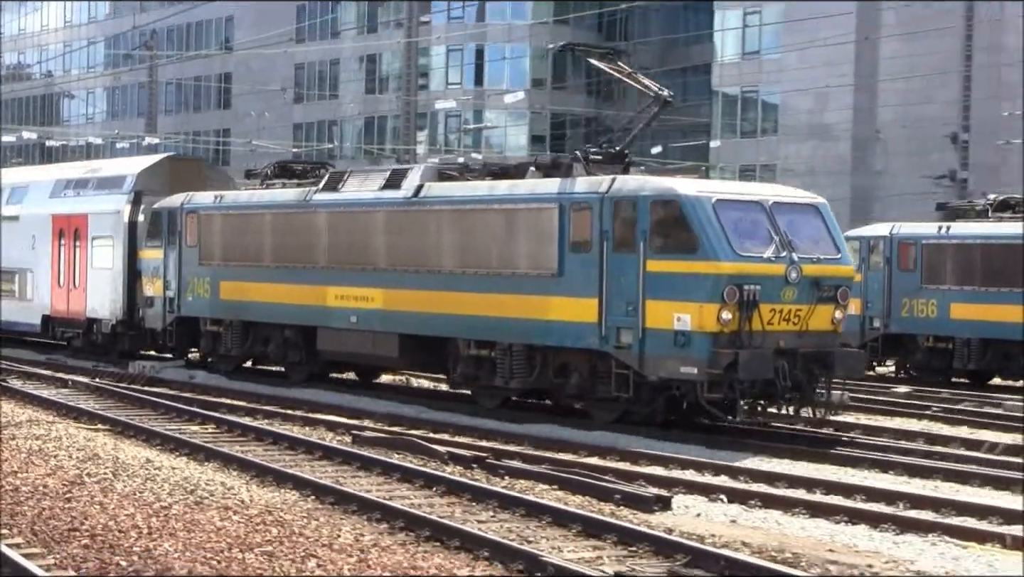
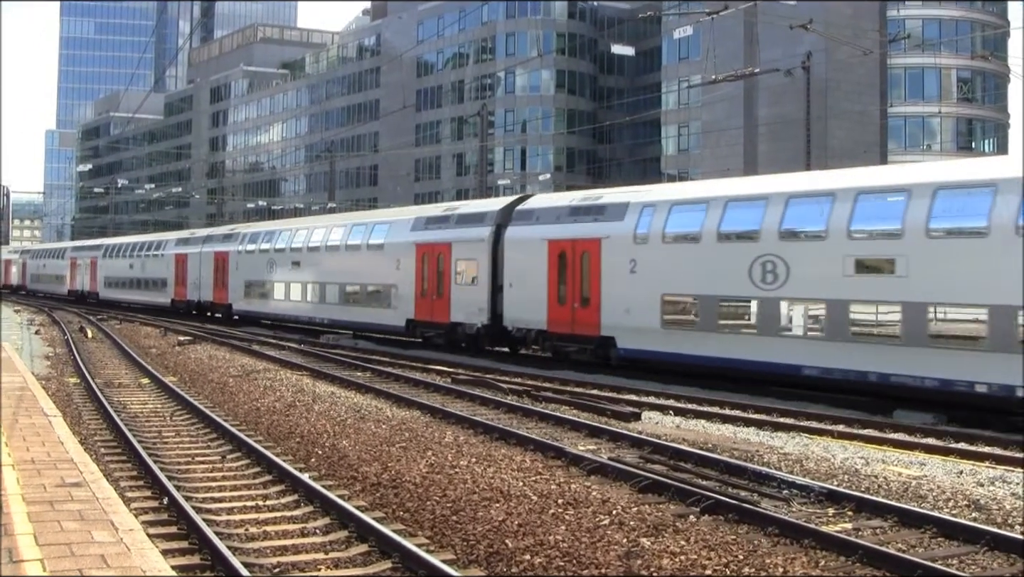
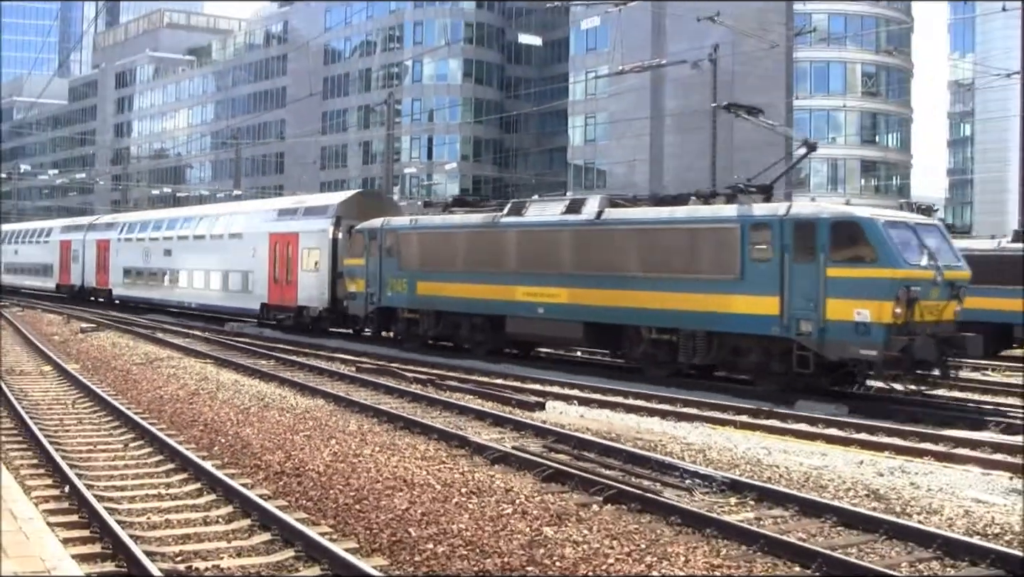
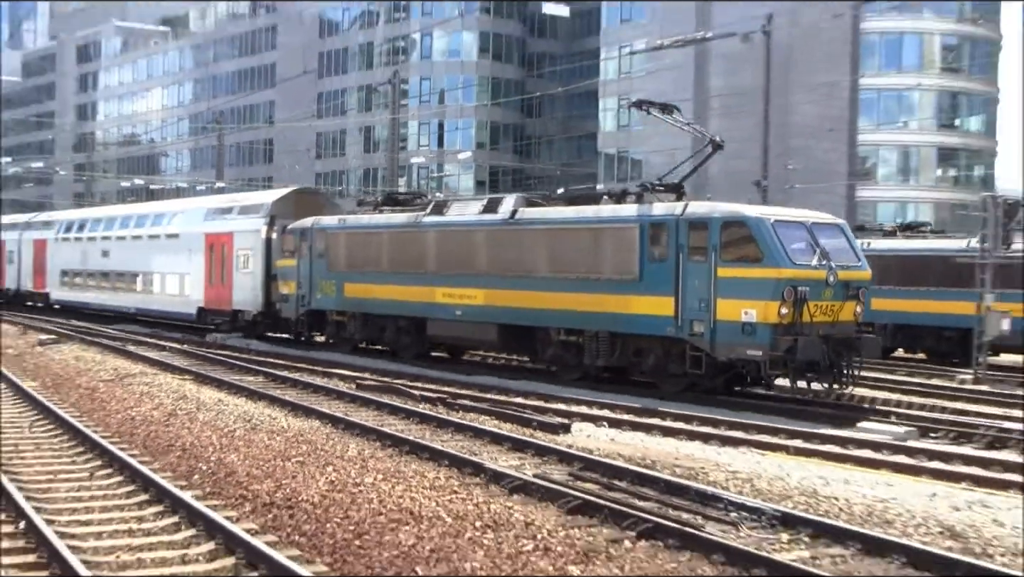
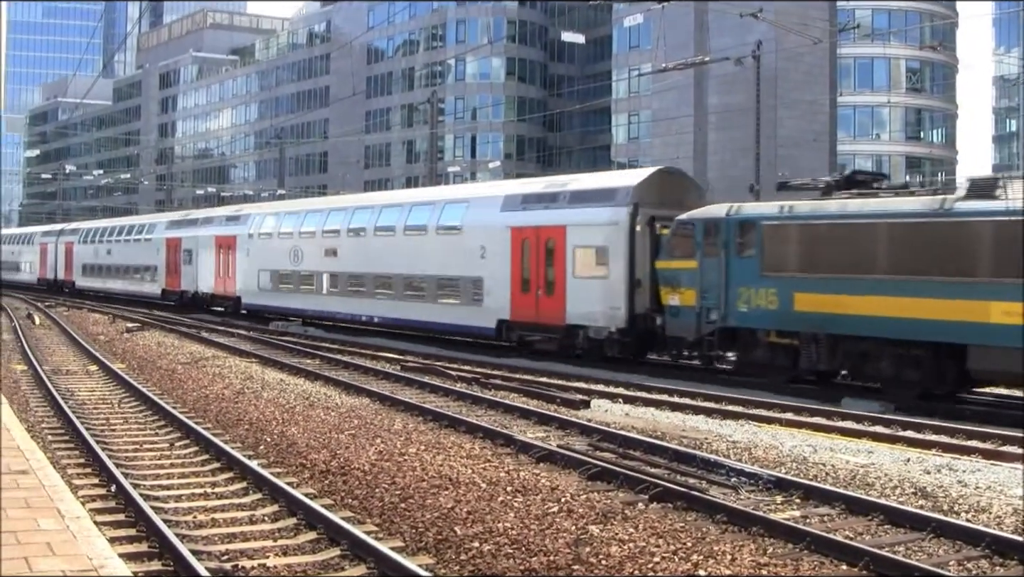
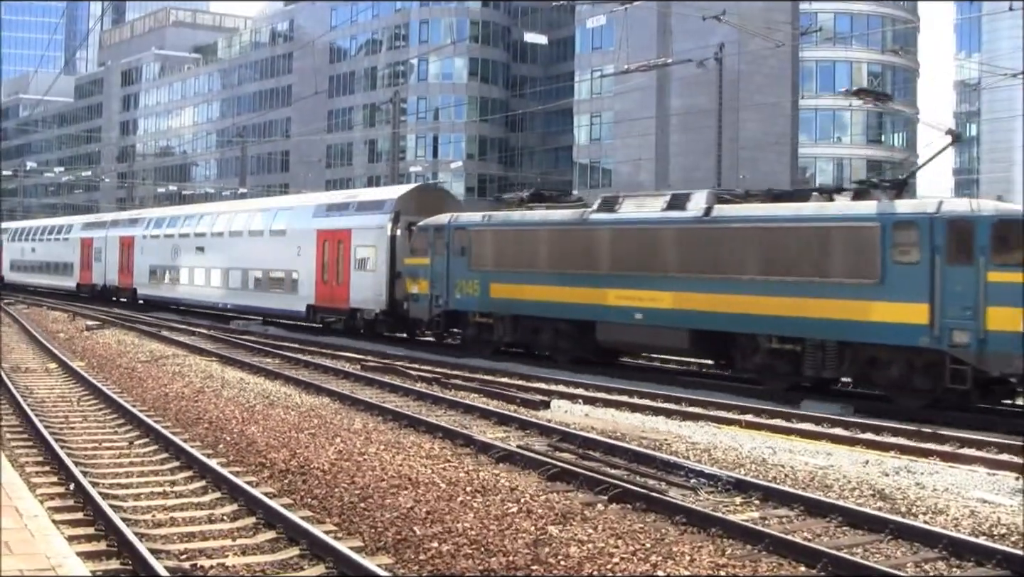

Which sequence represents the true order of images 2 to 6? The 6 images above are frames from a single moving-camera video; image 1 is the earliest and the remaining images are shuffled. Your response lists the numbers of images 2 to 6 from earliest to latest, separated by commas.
4, 3, 6, 5, 2
